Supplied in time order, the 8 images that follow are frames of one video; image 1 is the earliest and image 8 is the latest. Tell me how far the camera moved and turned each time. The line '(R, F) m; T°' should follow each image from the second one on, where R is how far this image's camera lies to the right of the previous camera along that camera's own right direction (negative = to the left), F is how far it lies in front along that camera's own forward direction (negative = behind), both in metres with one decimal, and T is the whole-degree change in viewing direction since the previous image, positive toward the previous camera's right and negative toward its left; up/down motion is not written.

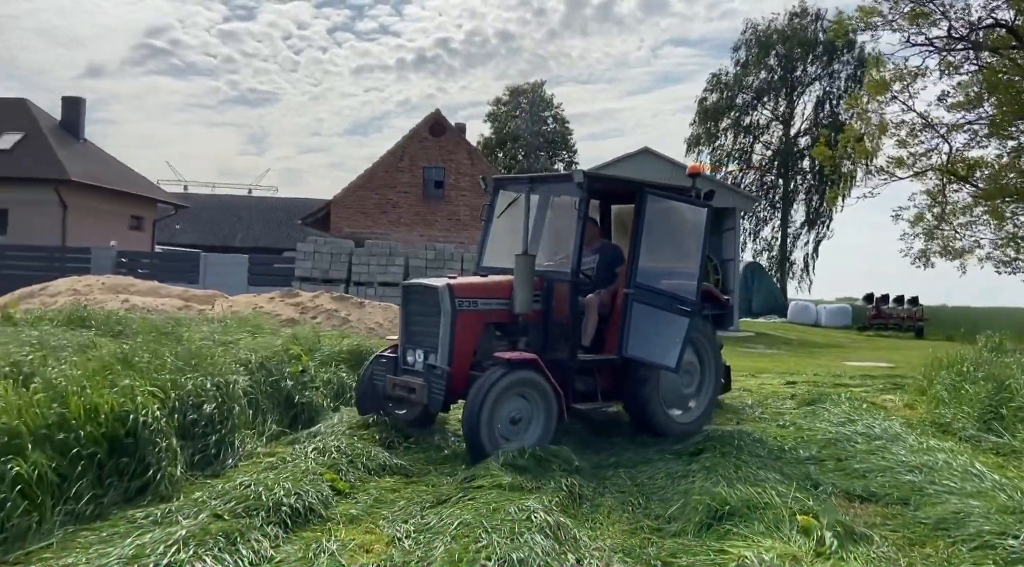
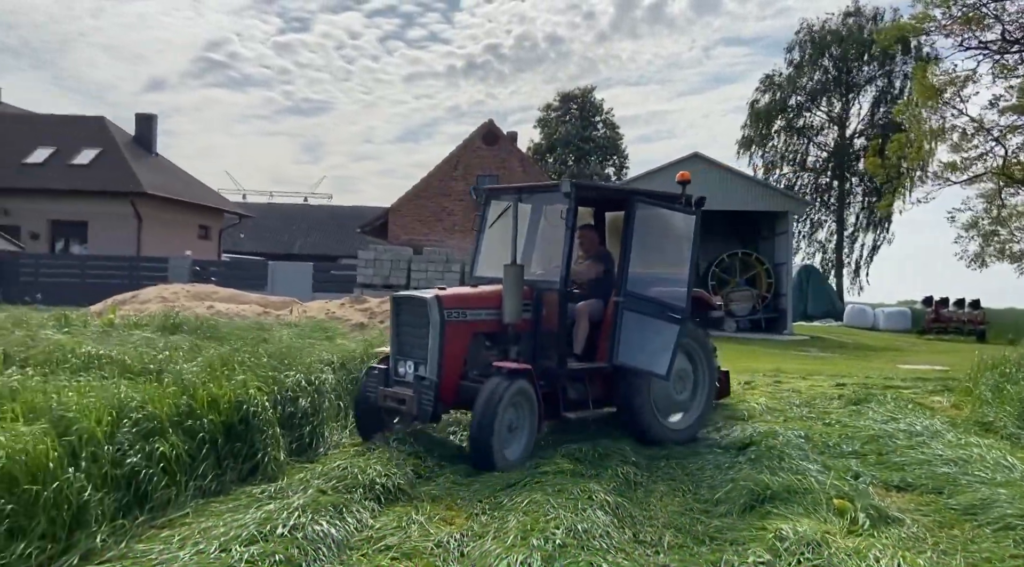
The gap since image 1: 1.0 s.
(-0.1, -0.5) m; -4°
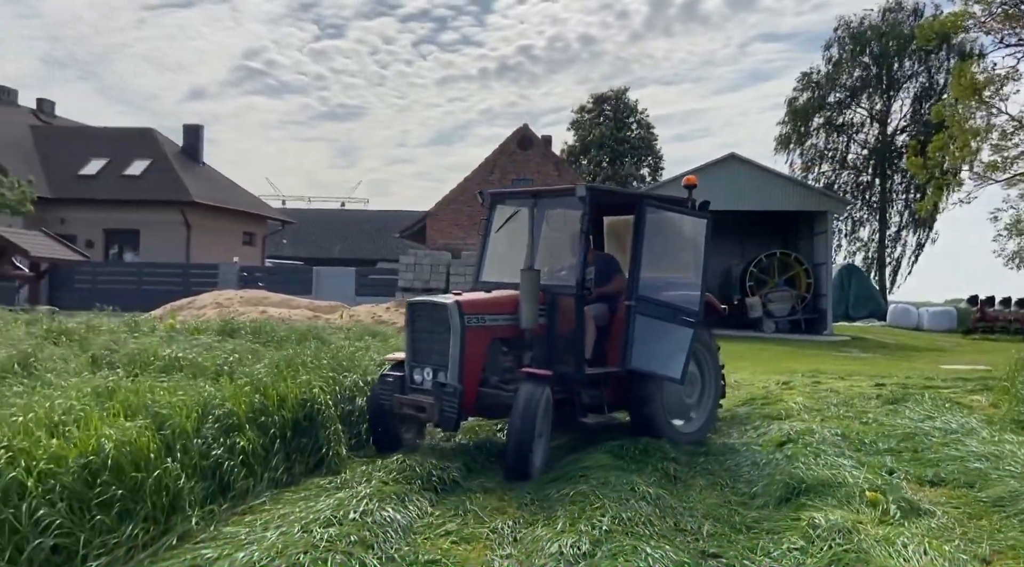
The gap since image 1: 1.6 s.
(-0.1, -0.3) m; -3°
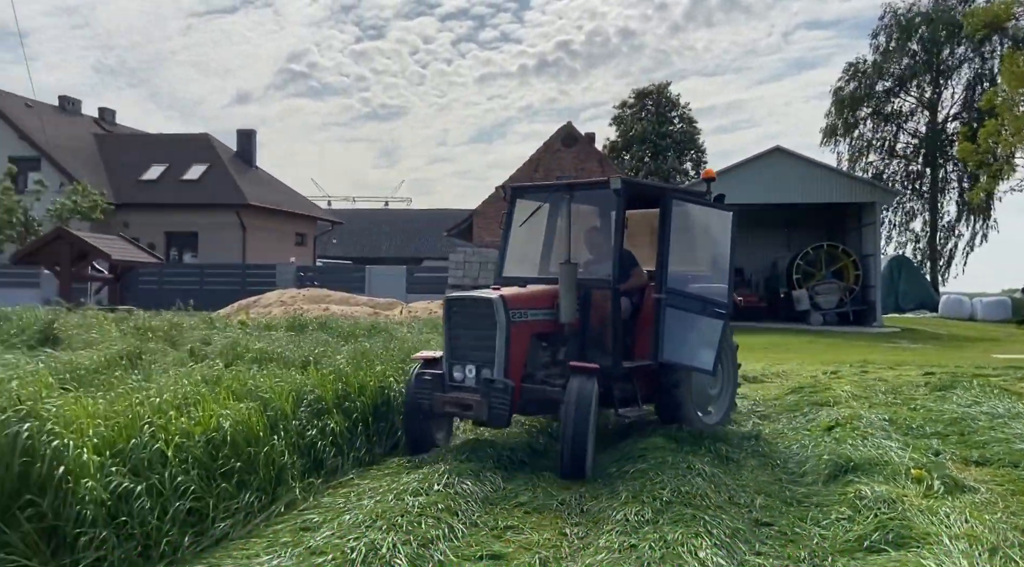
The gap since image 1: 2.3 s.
(-0.1, -0.4) m; -3°
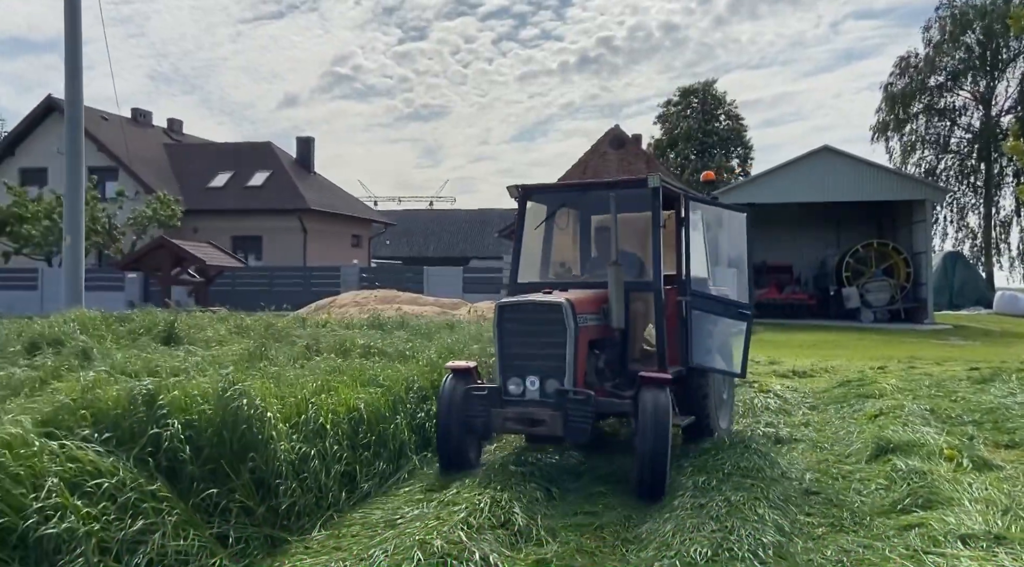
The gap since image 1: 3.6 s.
(-0.2, -0.8) m; -3°
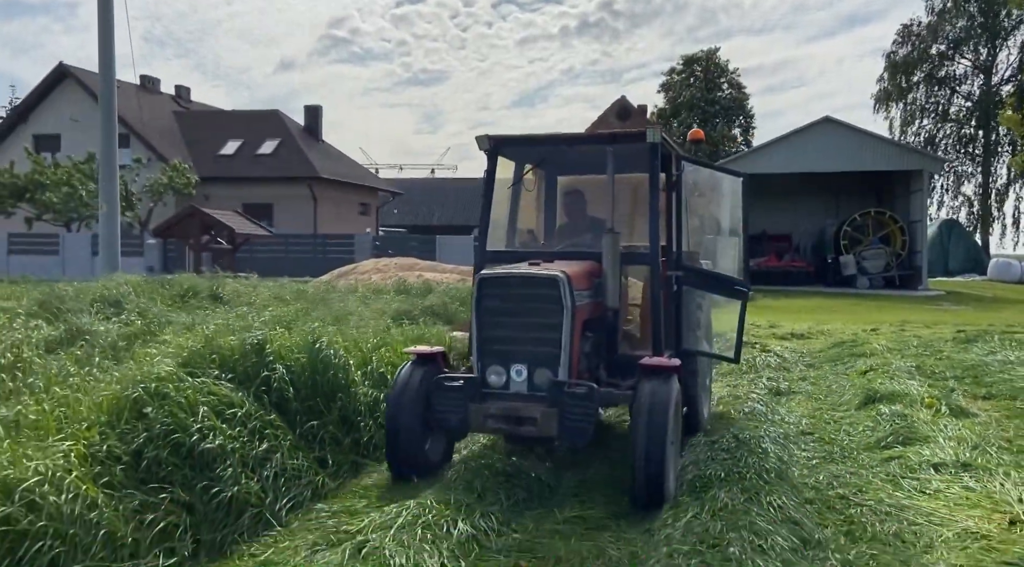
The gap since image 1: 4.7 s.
(-0.2, -0.7) m; 0°
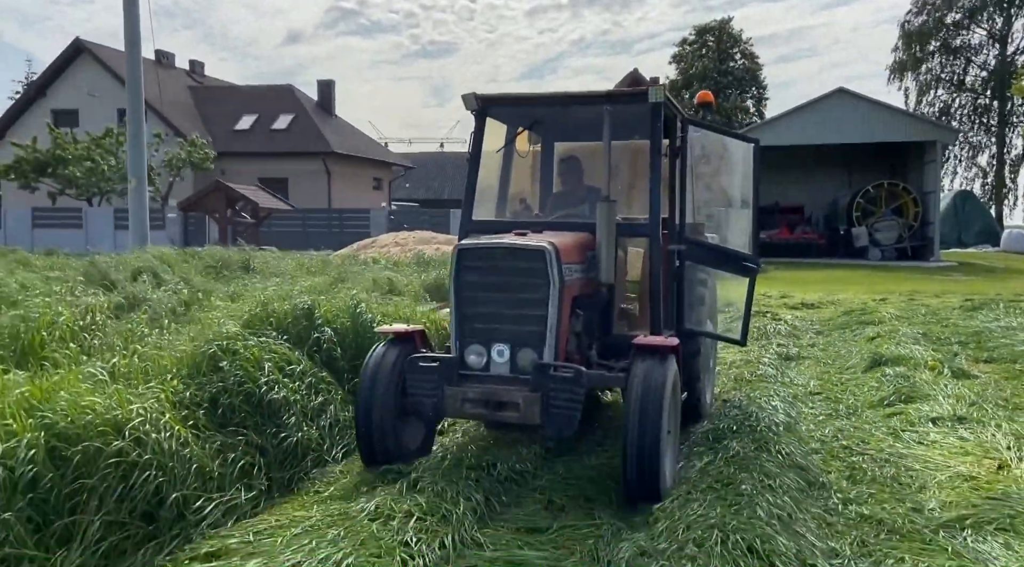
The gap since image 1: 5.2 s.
(-0.1, -0.3) m; -1°
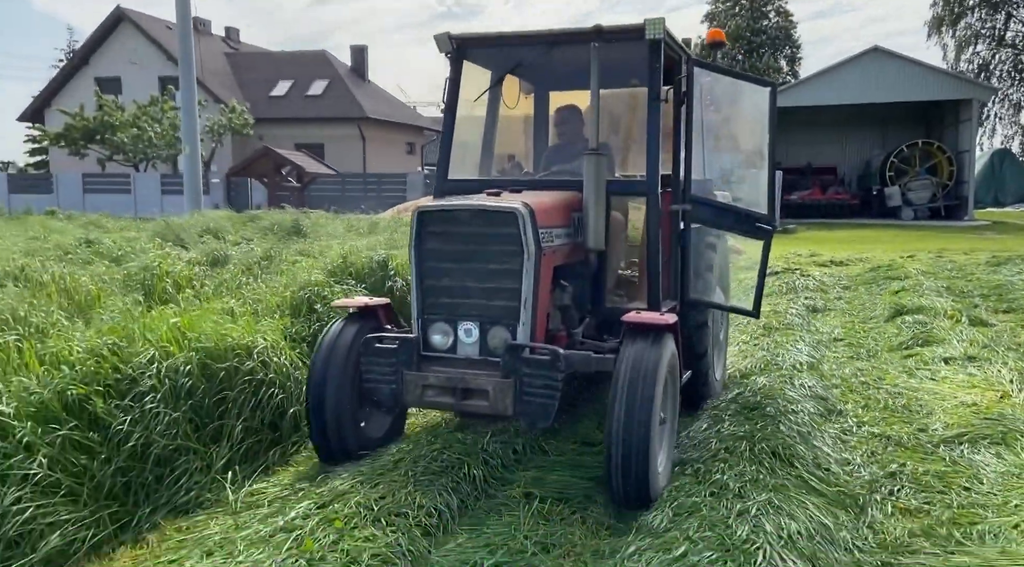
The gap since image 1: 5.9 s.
(-0.1, -0.5) m; -2°
